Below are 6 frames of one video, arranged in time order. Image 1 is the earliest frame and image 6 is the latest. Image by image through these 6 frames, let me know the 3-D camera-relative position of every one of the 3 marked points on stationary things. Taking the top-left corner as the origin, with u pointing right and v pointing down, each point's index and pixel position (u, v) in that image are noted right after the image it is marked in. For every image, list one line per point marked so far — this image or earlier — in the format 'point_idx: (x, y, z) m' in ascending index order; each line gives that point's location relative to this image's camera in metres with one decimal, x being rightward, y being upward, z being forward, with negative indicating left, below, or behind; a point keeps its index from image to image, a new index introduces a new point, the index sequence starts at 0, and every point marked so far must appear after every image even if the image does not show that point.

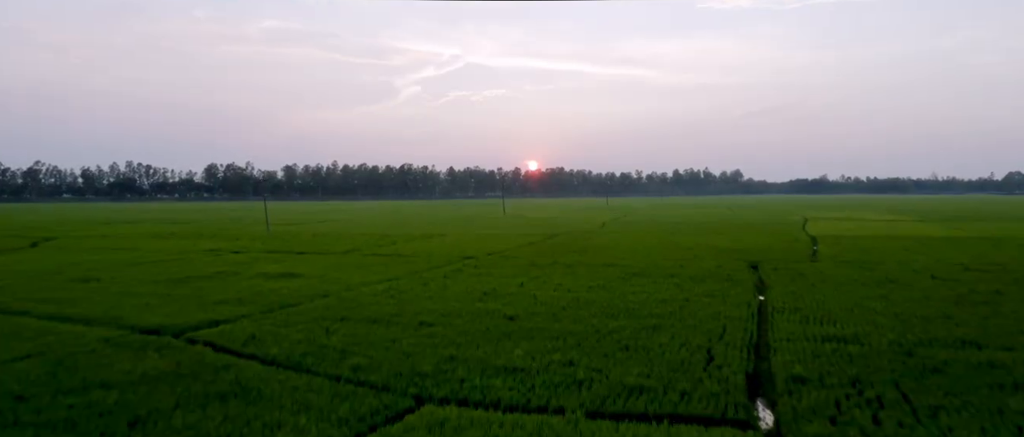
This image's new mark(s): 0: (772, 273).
0: (+5.4, -1.1, +12.9) m
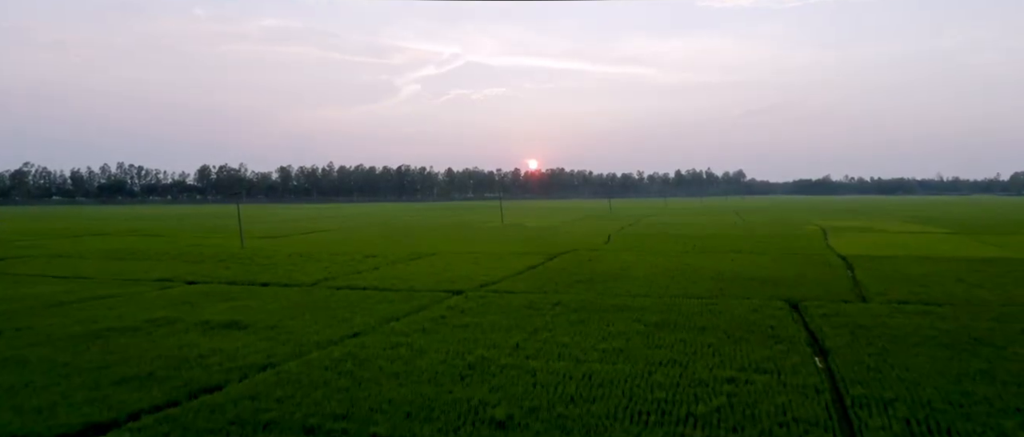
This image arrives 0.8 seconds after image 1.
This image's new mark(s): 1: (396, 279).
0: (+5.3, -1.8, +10.6) m
1: (-2.9, -1.5, +15.8) m
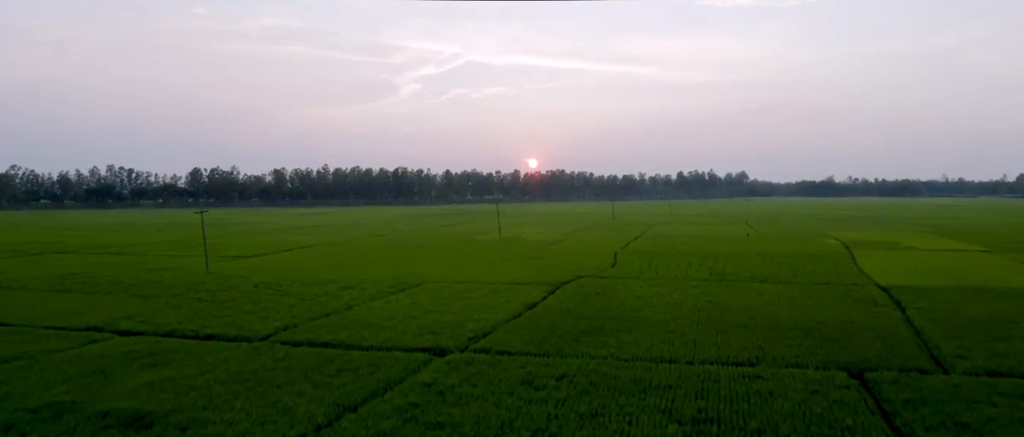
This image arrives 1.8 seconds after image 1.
0: (+5.2, -2.6, +8.1) m
1: (-3.1, -2.3, +13.3) m
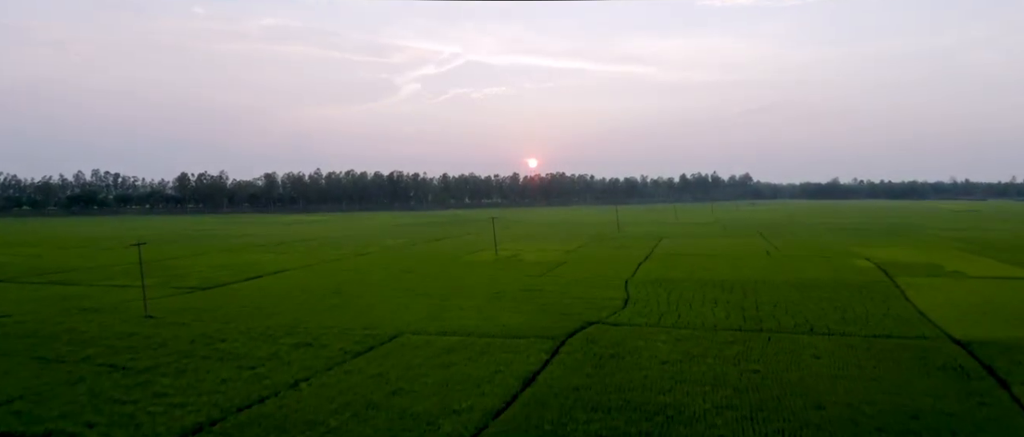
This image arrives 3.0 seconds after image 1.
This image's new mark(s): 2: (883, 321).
0: (+5.0, -3.6, +4.6) m
1: (-3.2, -3.3, +9.8) m
2: (+10.6, -2.9, +17.9) m
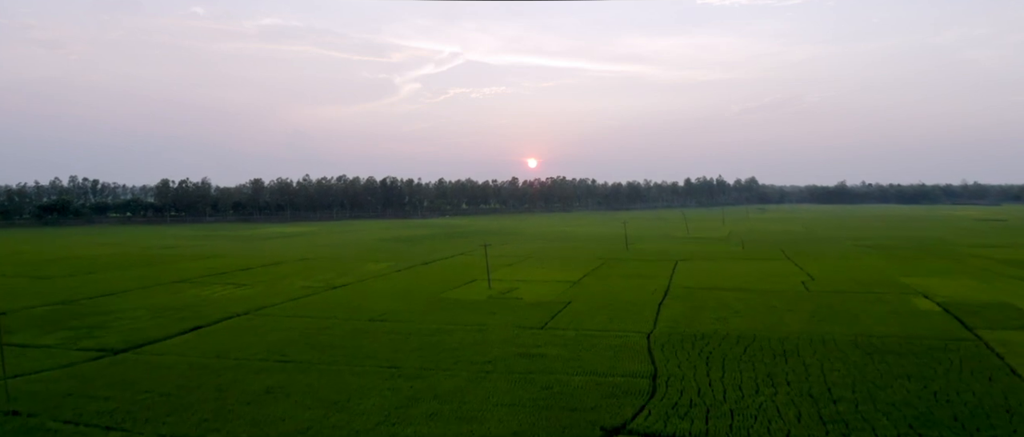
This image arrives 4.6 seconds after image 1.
0: (+4.8, -4.9, -0.4) m
1: (-3.4, -4.7, +4.8) m
2: (+10.4, -4.3, +12.9) m
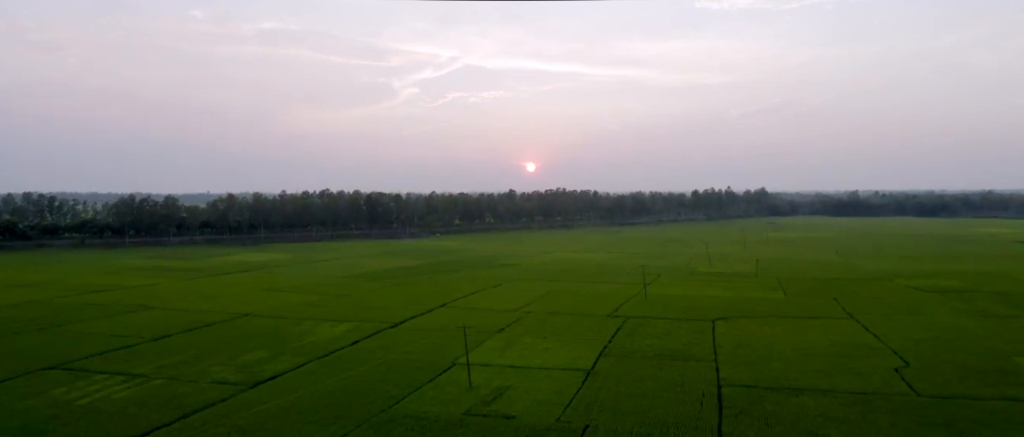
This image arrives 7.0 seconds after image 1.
0: (+4.6, -7.4, -9.1) m
1: (-3.7, -7.2, -3.9) m
2: (+10.1, -6.8, +4.3) m
